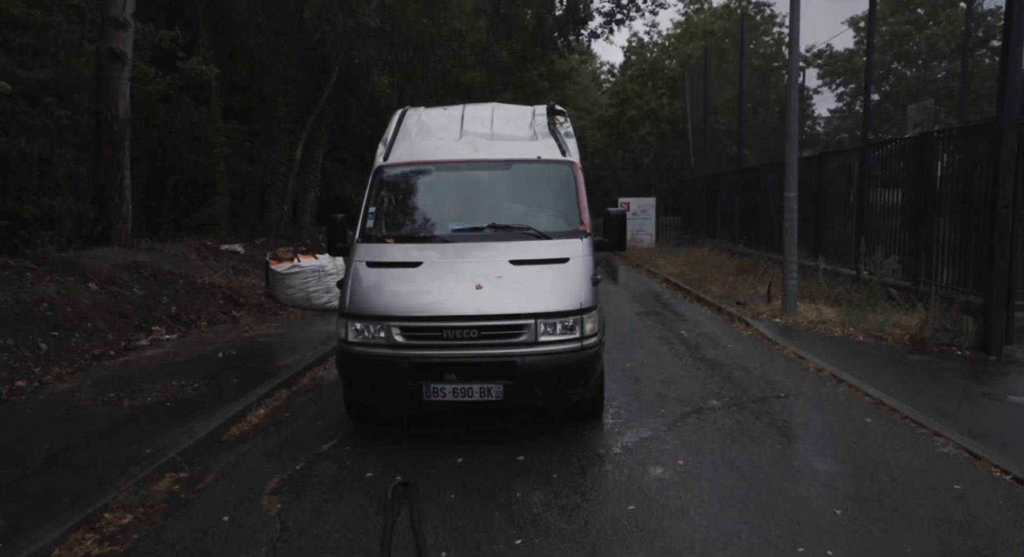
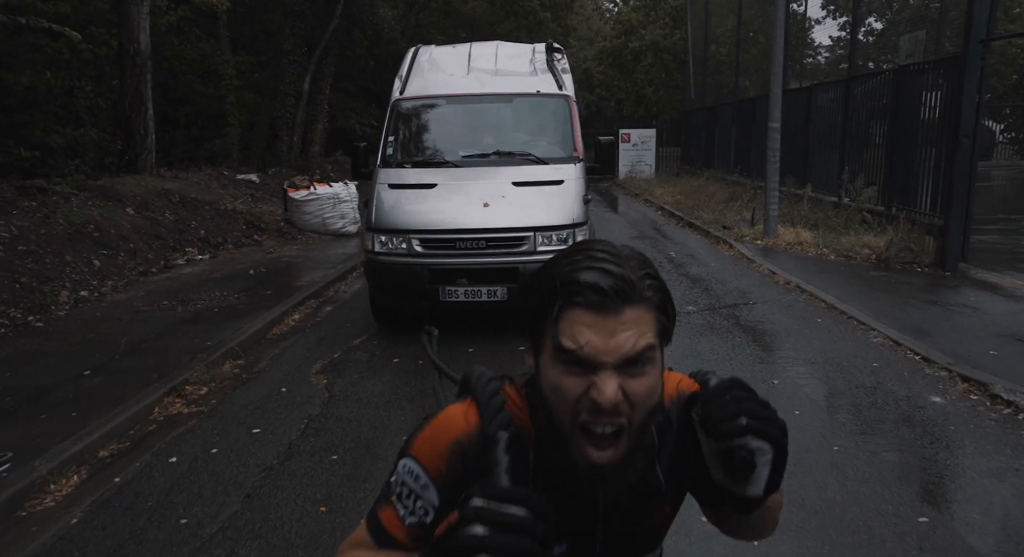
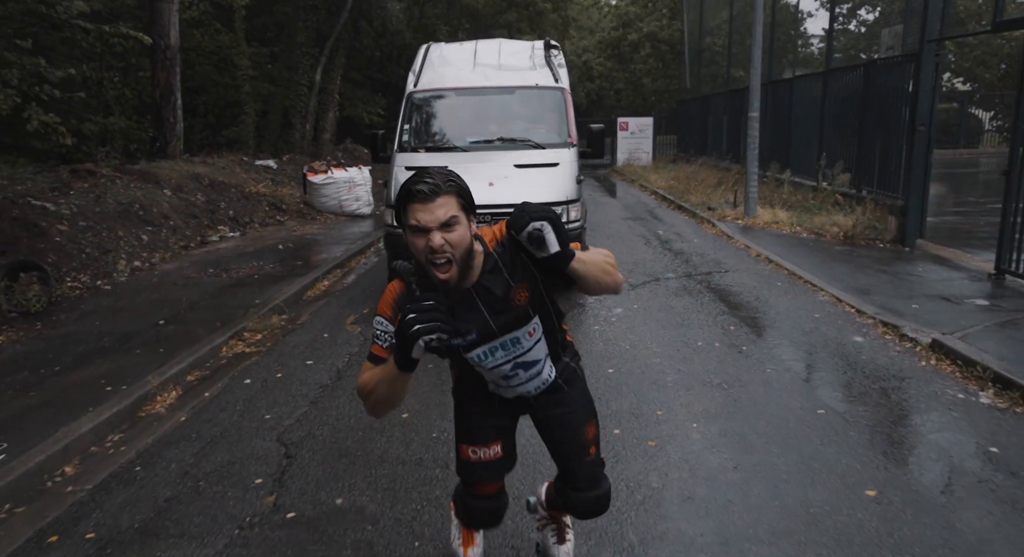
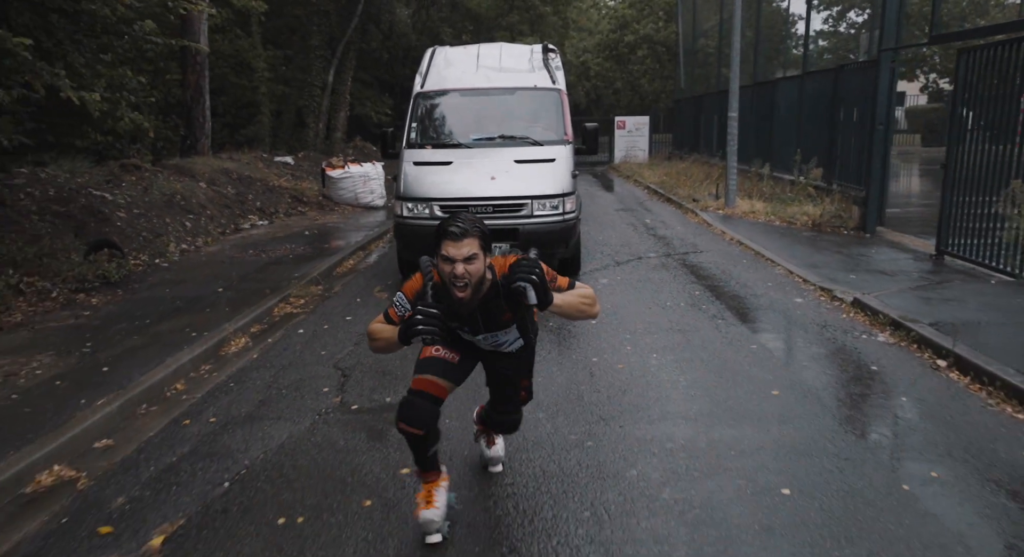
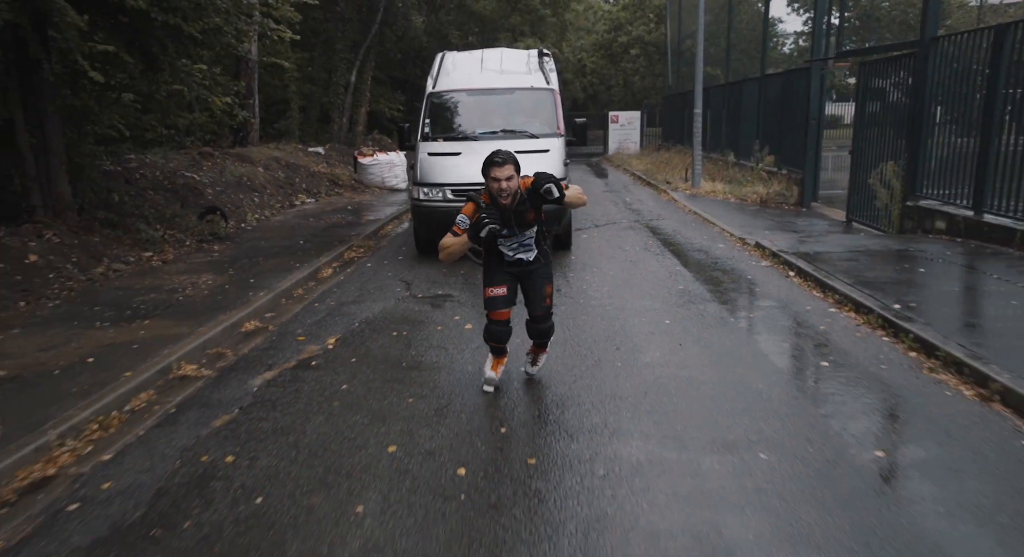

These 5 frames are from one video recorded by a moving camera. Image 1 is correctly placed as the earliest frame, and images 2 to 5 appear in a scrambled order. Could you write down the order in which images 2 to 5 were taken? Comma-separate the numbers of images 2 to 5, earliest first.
2, 3, 4, 5
